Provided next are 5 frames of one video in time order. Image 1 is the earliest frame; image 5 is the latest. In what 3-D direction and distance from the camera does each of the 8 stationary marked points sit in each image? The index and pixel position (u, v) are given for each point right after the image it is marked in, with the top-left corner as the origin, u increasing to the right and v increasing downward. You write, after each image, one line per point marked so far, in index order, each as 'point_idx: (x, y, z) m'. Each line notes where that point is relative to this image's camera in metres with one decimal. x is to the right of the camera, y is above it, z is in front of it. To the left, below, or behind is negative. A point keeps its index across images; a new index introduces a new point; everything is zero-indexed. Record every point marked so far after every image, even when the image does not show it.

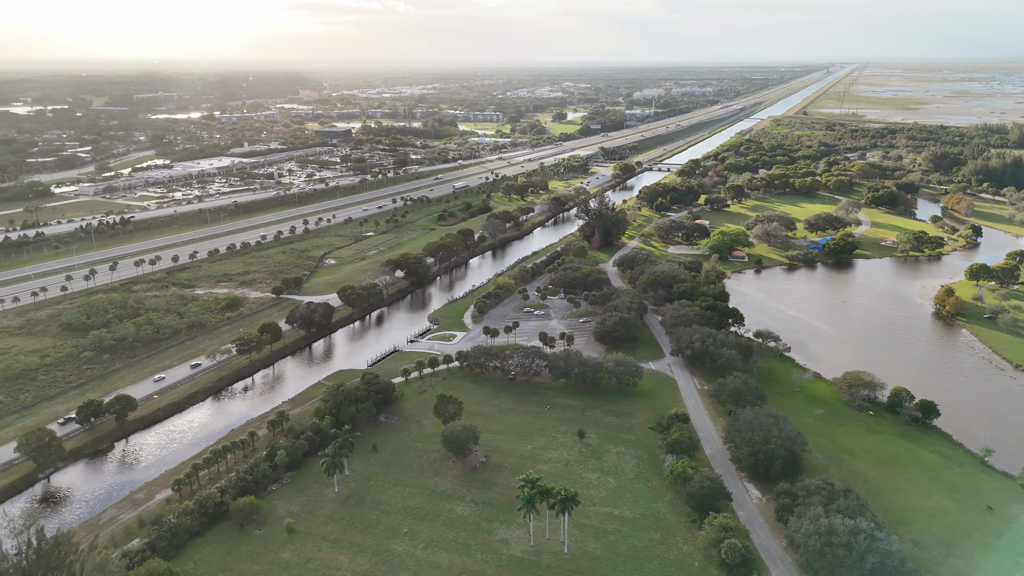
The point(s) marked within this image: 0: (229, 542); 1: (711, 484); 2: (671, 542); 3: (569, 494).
0: (-7.4, -6.6, +18.6) m
1: (+5.4, -5.3, +19.4) m
2: (+4.1, -6.6, +18.5) m
3: (+1.4, -5.2, +18.2) m
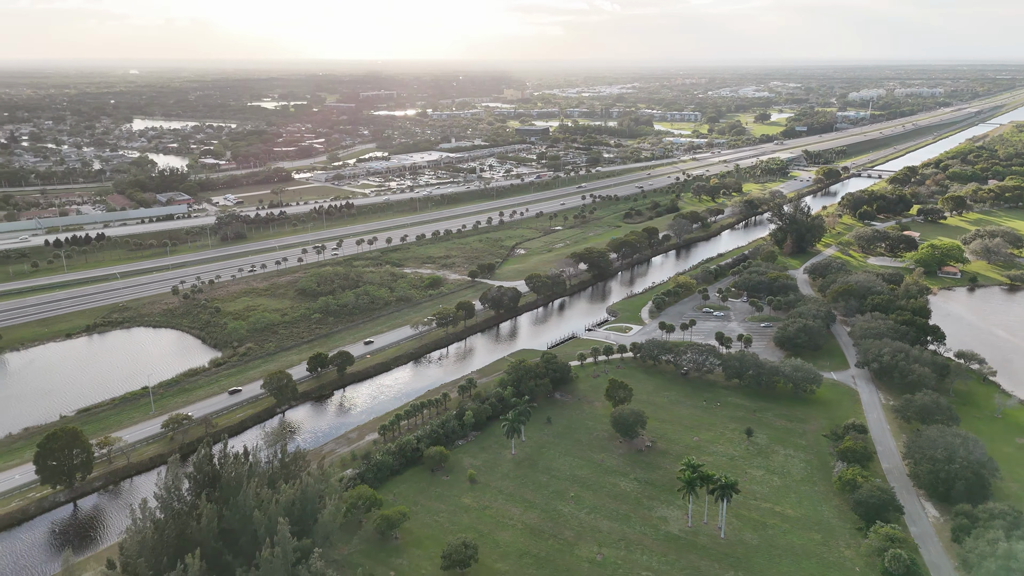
0: (-2.7, -5.9, +21.6) m
1: (+9.8, -5.5, +19.1) m
2: (+8.4, -6.7, +18.6) m
3: (+5.8, -5.1, +18.9) m
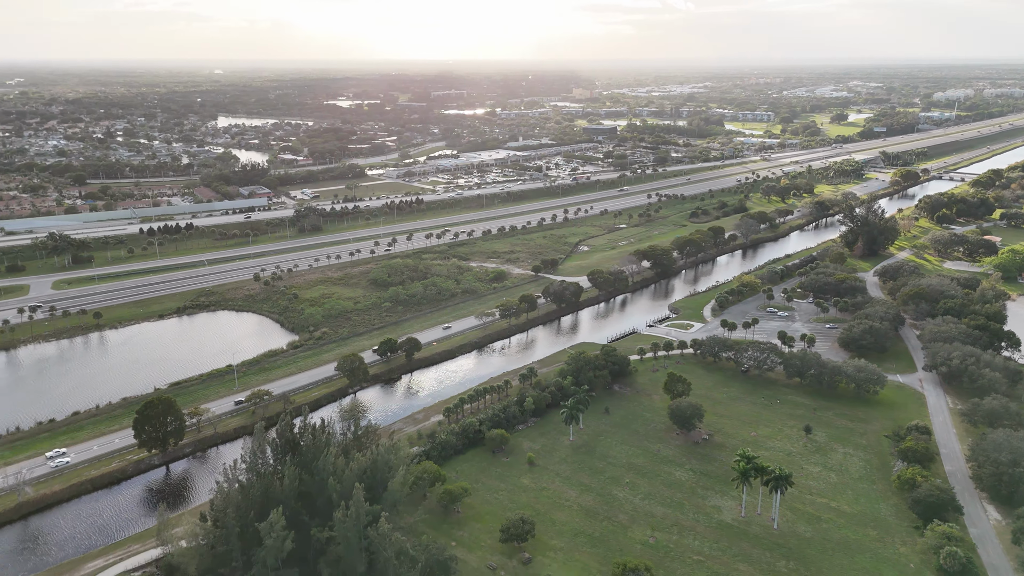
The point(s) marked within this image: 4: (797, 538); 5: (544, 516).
0: (-0.9, -5.5, +22.6) m
1: (+11.4, -5.5, +19.0) m
2: (+9.8, -6.6, +18.7) m
3: (+7.3, -5.0, +19.2) m
4: (+7.6, -6.6, +19.0) m
5: (+0.9, -6.4, +20.0) m
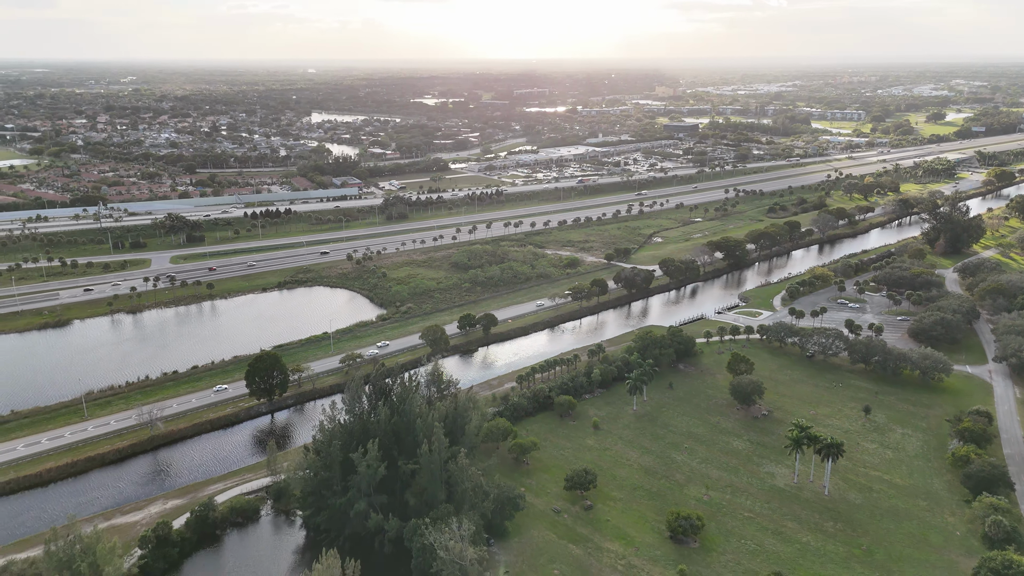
0: (+1.4, -4.7, +24.6) m
1: (+13.2, -5.0, +19.7) m
2: (+11.6, -6.1, +19.5) m
3: (+9.2, -4.4, +20.3) m
4: (+9.4, -6.1, +20.1) m
5: (+2.8, -5.6, +21.7) m
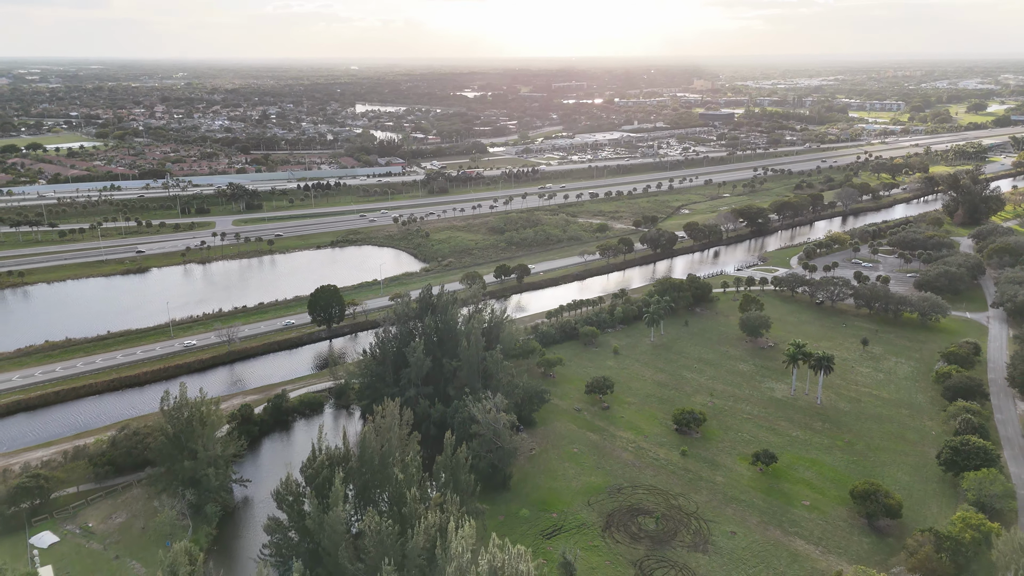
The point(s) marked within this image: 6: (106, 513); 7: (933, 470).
0: (+2.5, -2.4, +27.6) m
1: (+14.1, -2.9, +22.1) m
2: (+12.4, -4.0, +22.0) m
3: (+10.1, -2.2, +22.9) m
4: (+10.2, -3.9, +22.6) m
5: (+3.8, -3.3, +24.6) m
6: (-10.1, -5.6, +17.8) m
7: (+11.3, -4.9, +19.2) m
